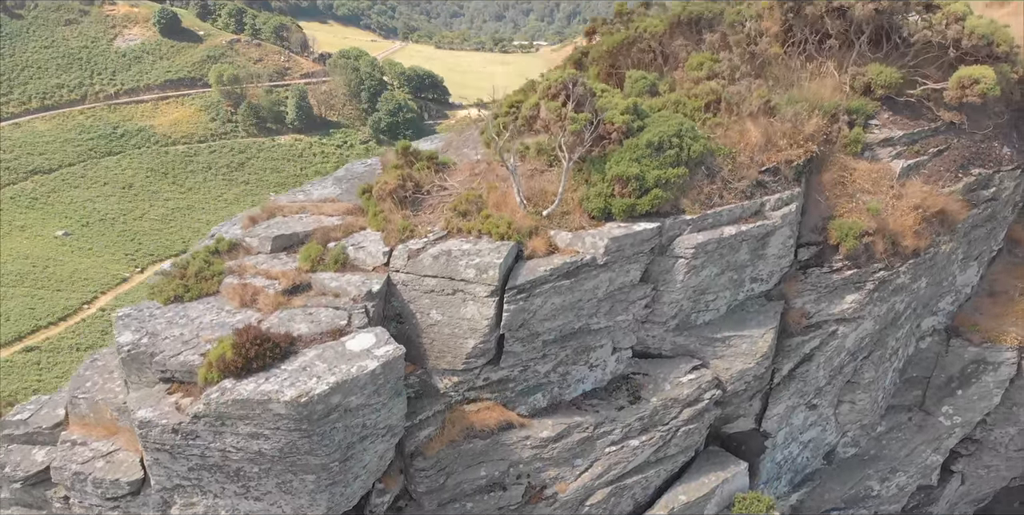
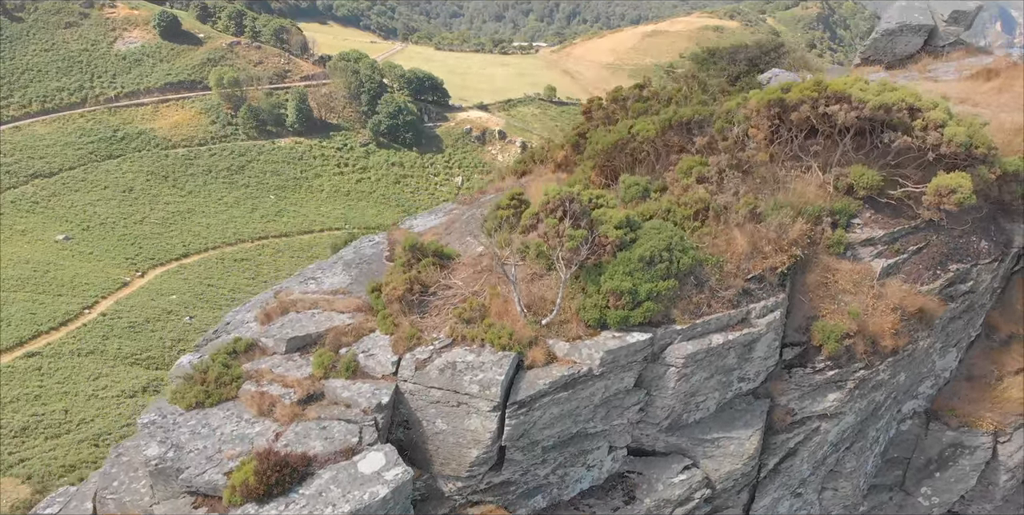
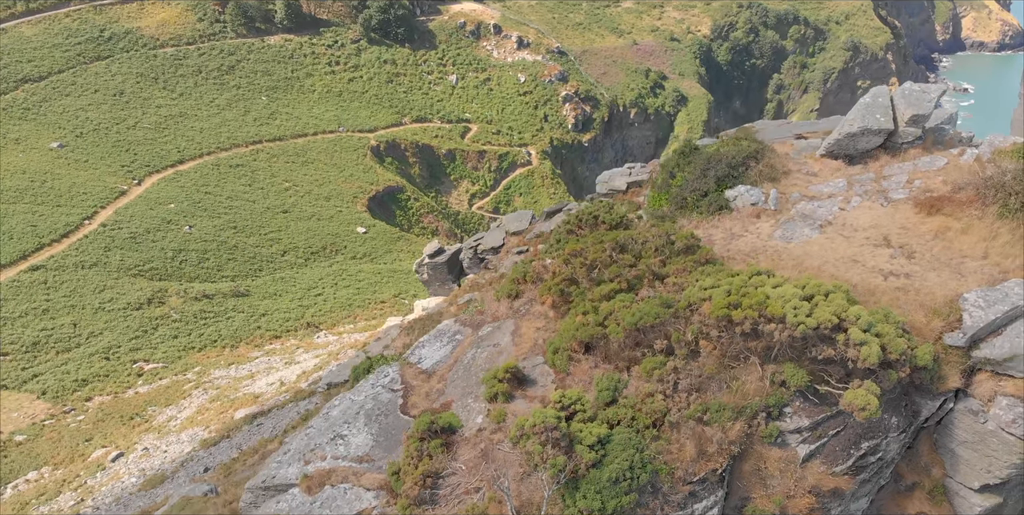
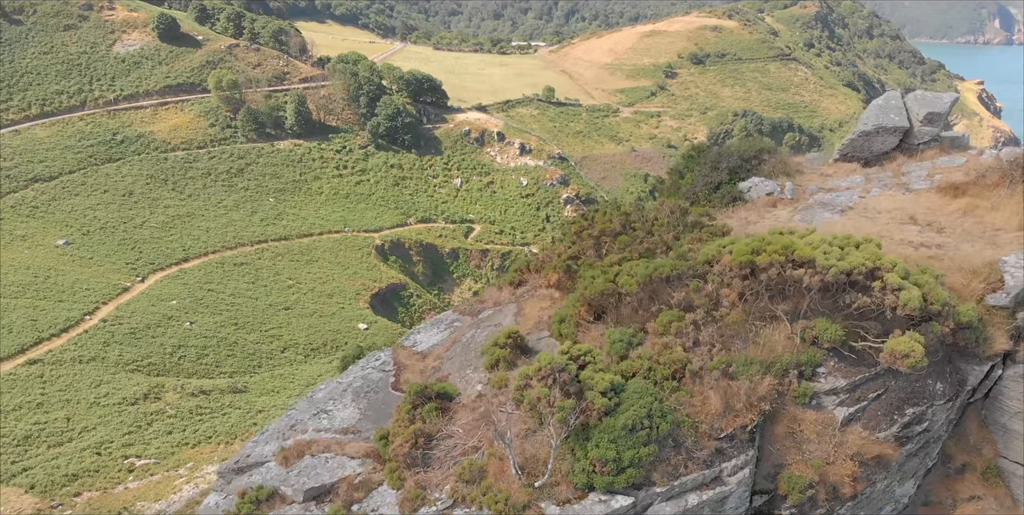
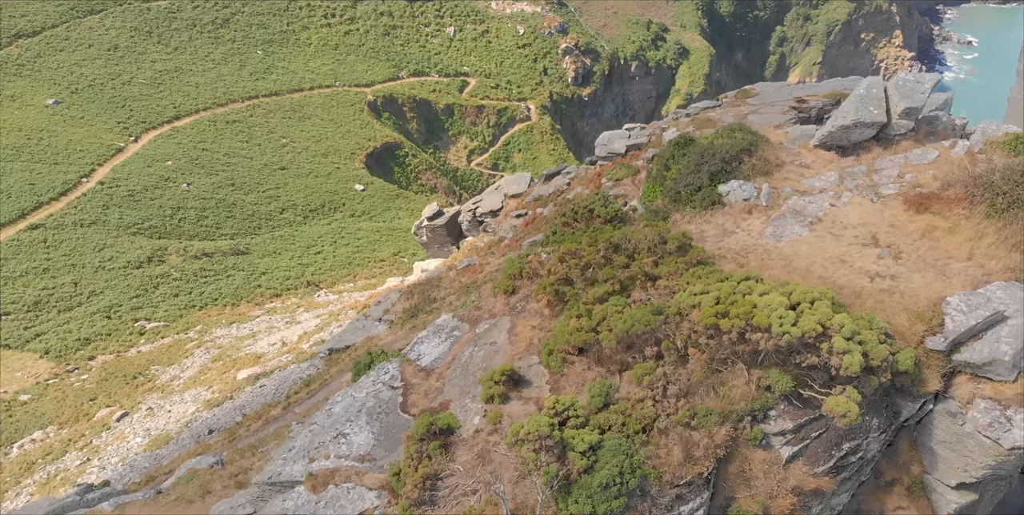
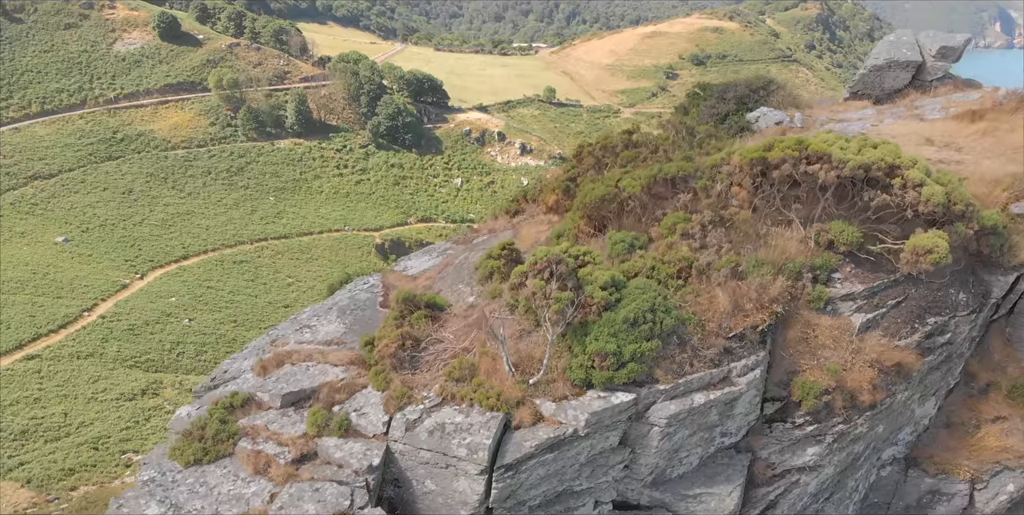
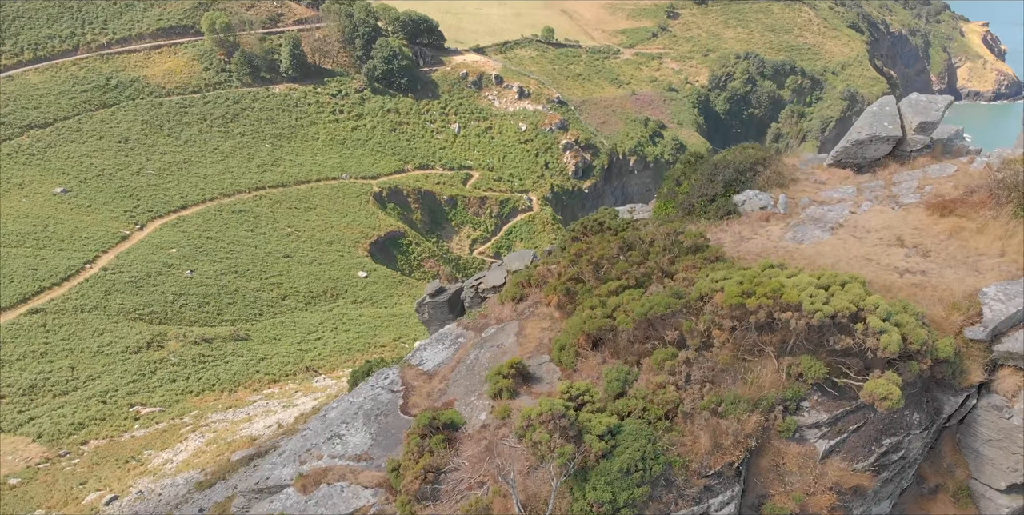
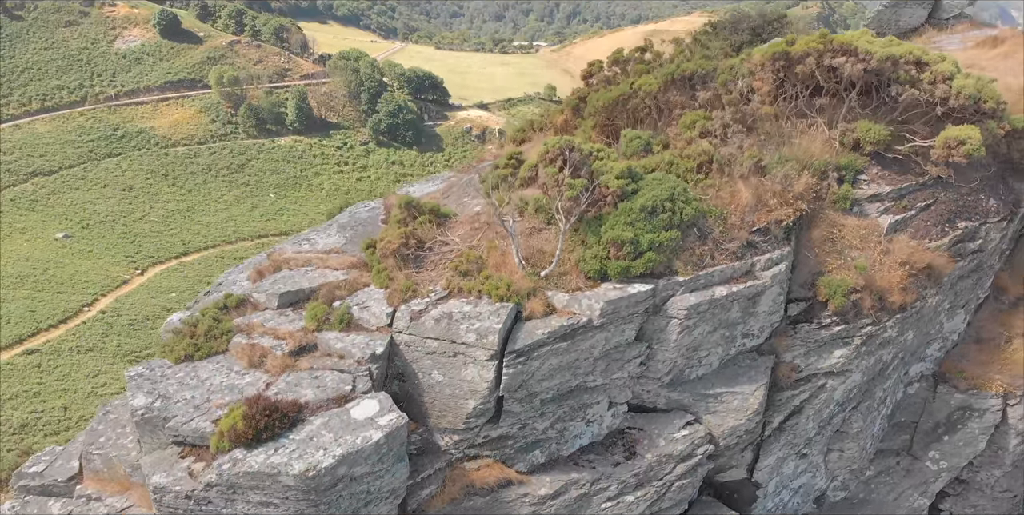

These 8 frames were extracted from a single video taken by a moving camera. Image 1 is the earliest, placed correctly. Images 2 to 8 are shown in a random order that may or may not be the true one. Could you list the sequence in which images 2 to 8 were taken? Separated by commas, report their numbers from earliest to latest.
8, 2, 6, 4, 7, 3, 5
